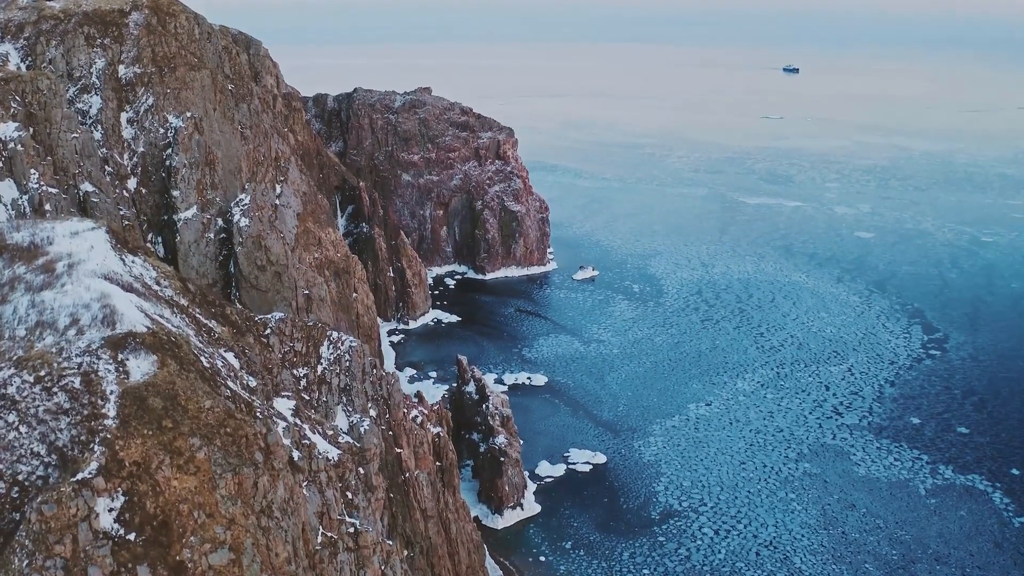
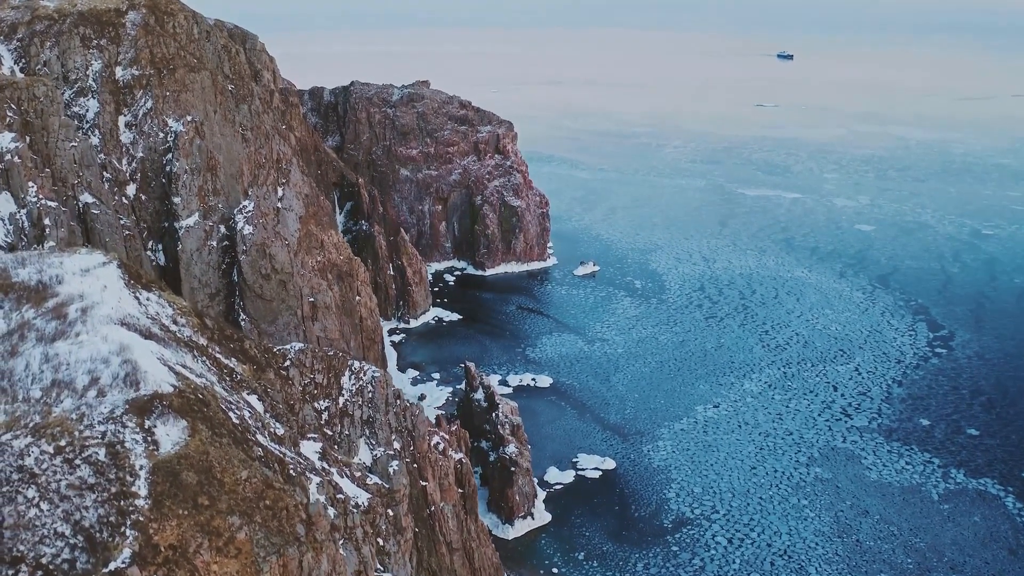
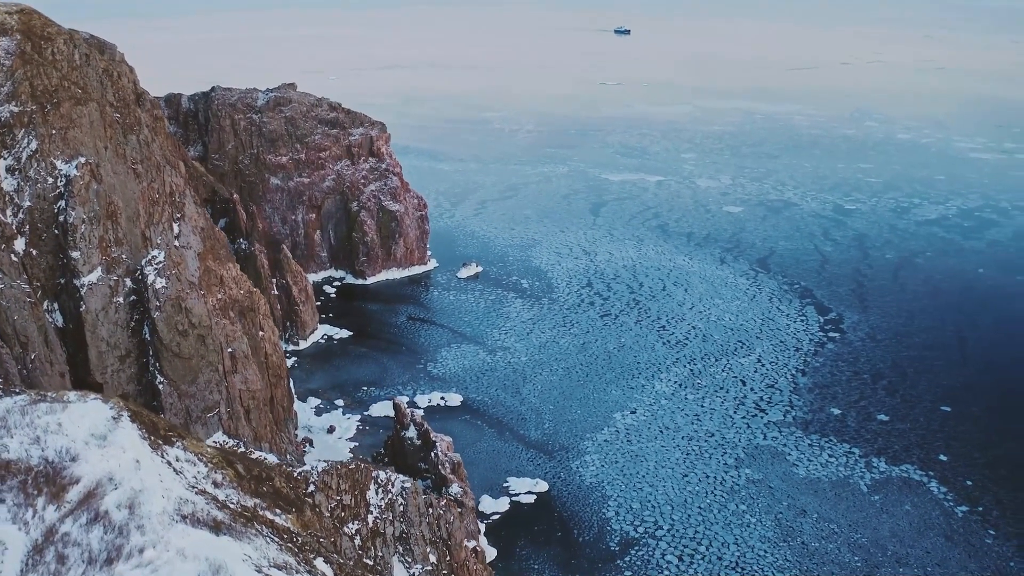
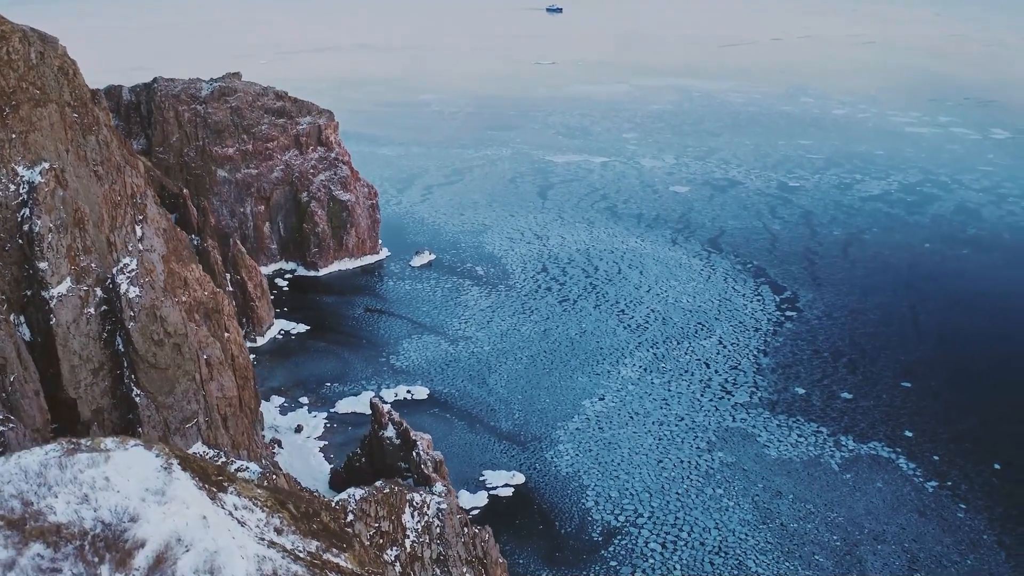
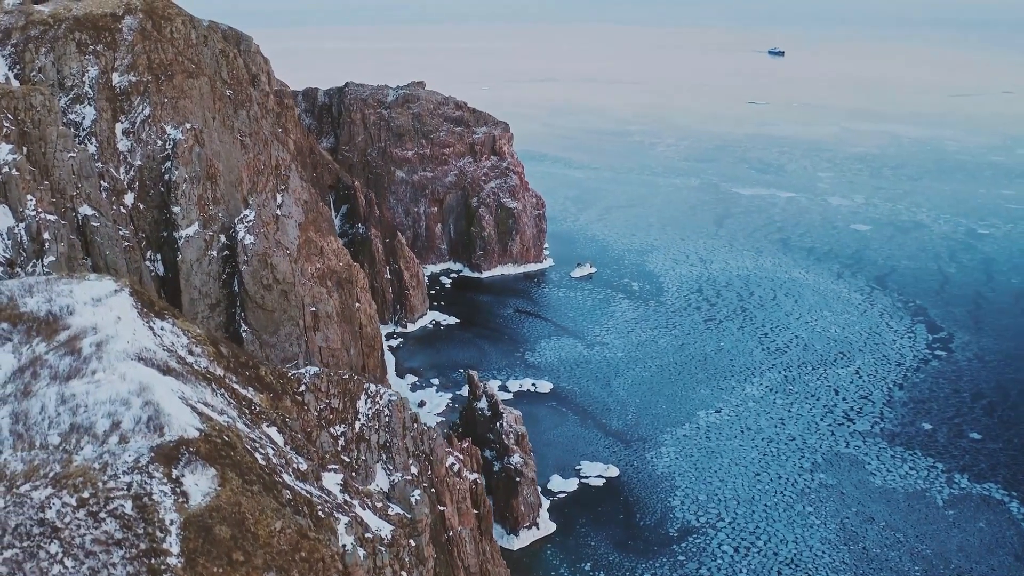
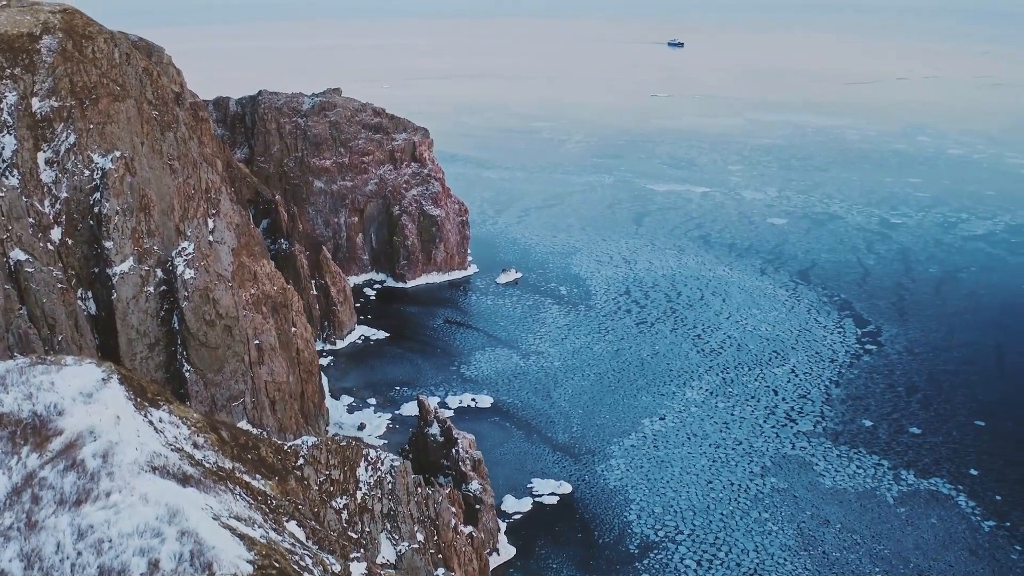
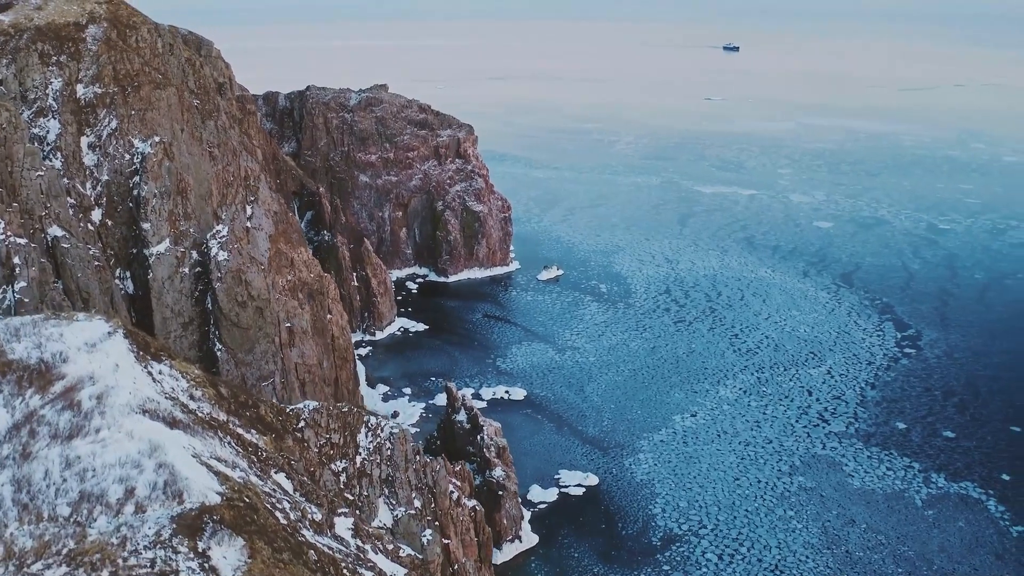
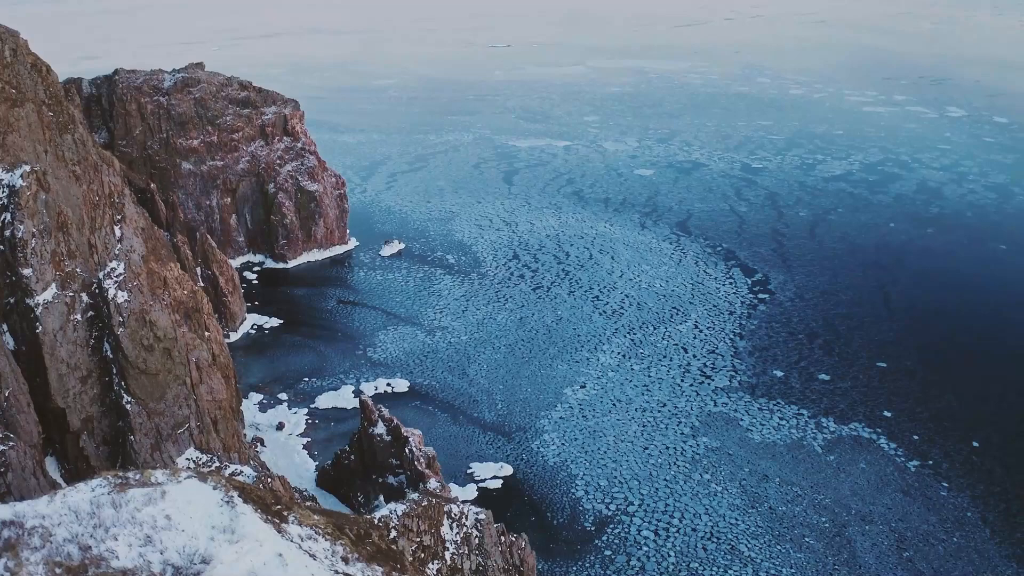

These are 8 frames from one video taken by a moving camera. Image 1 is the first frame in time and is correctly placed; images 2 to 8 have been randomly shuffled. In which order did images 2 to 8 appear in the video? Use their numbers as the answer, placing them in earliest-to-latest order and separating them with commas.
2, 5, 7, 6, 3, 4, 8
